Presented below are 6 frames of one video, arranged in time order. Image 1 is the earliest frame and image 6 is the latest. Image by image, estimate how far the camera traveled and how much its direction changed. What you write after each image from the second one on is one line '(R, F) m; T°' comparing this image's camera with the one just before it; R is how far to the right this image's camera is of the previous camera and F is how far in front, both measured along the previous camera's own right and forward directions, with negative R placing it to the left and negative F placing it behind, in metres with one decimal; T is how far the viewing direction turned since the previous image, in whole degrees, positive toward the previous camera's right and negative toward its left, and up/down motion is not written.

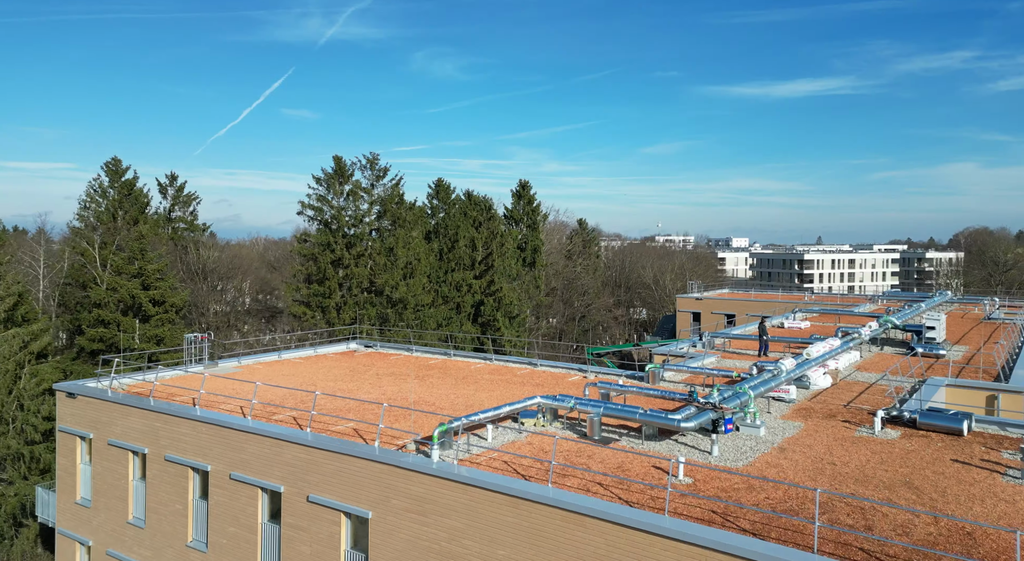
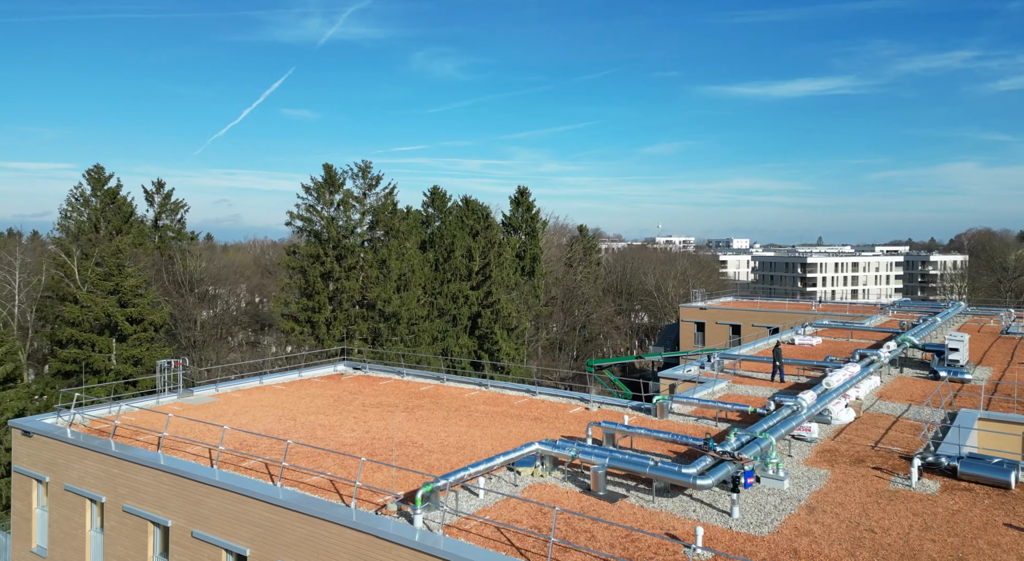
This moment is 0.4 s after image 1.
(+0.1, +1.4) m; 0°
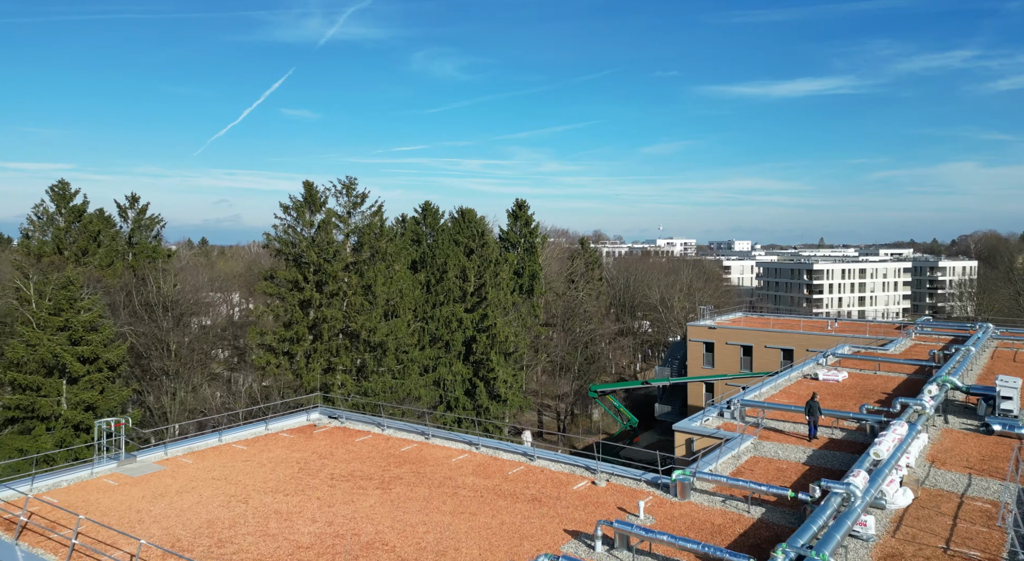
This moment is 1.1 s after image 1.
(+0.1, +2.5) m; 0°
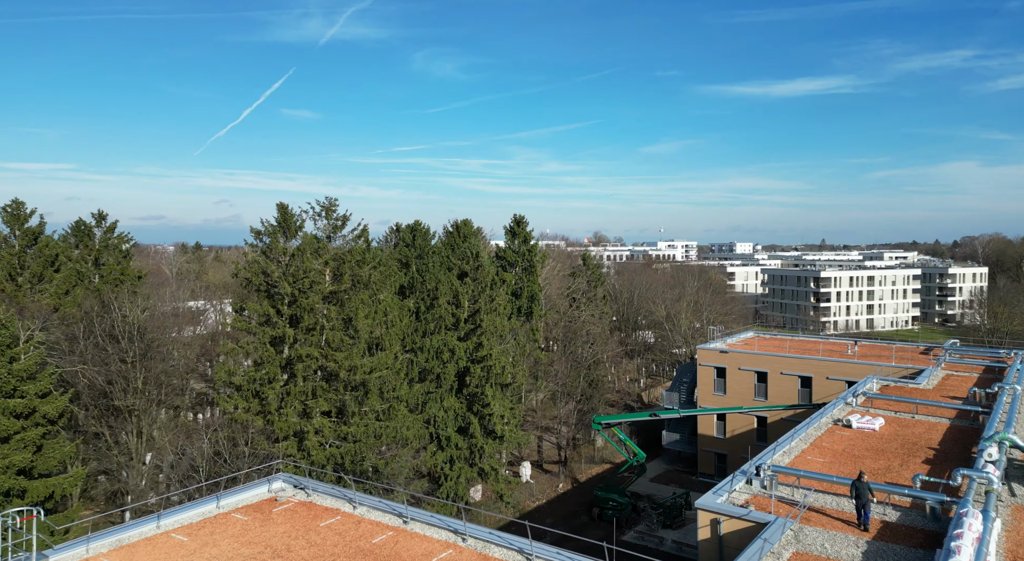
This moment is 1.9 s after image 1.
(+0.1, +2.8) m; 0°
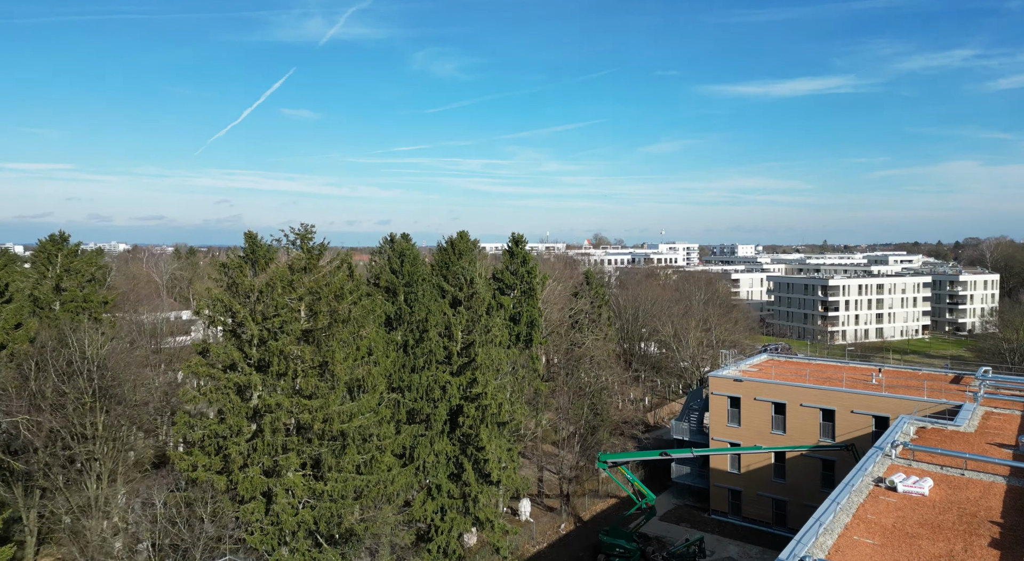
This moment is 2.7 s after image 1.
(+0.1, +2.8) m; 0°
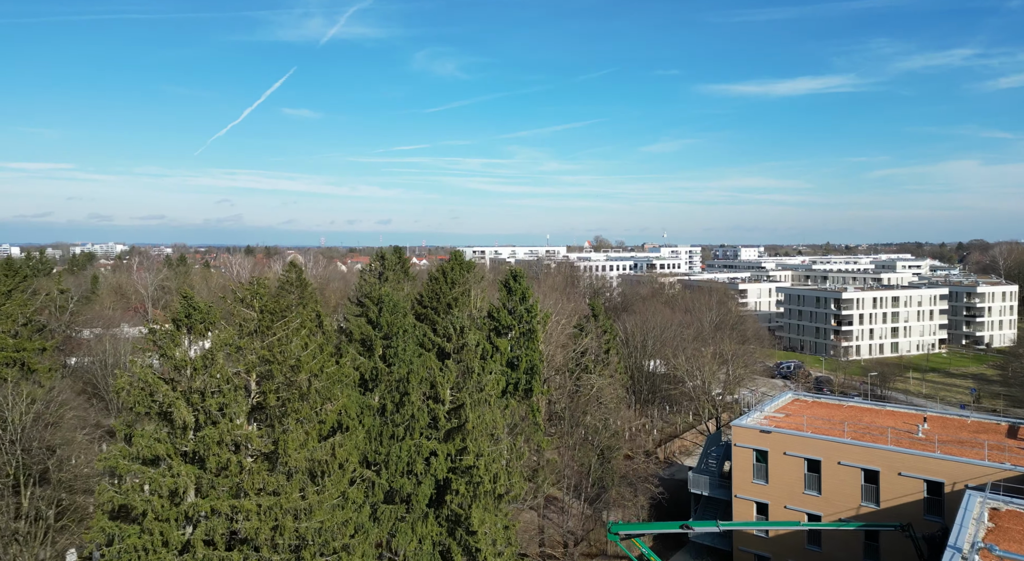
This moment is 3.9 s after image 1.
(+0.1, +4.3) m; 0°
